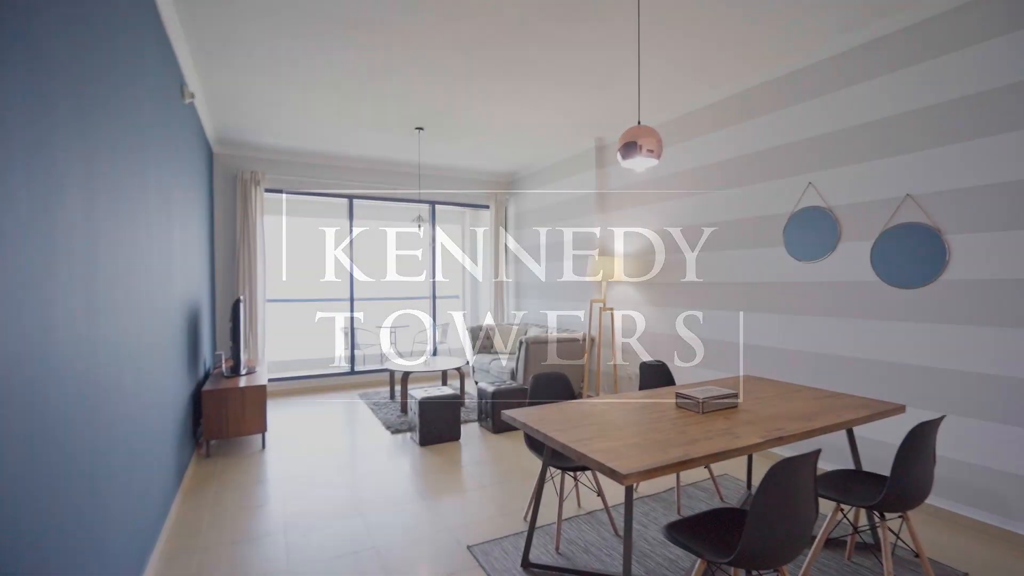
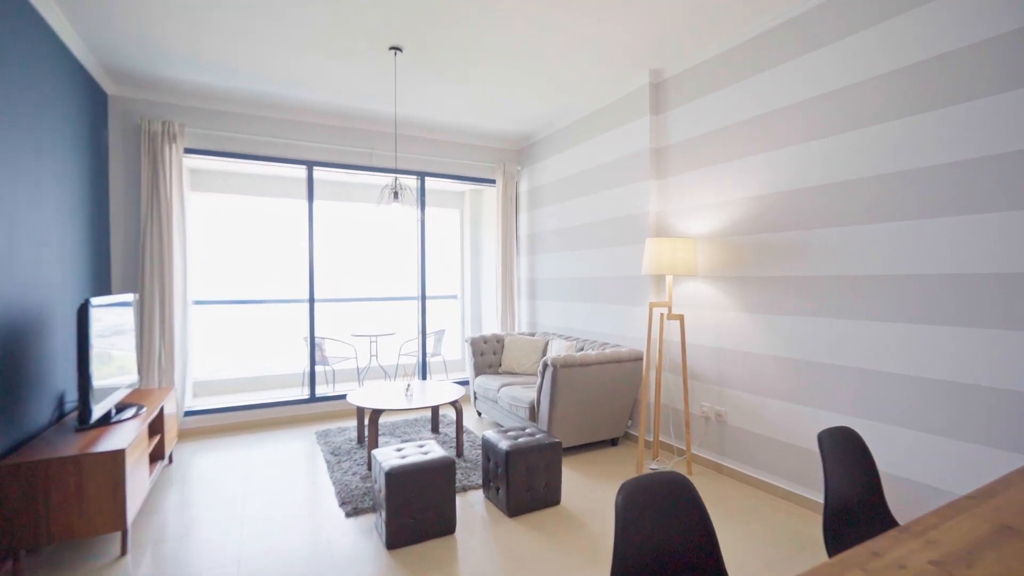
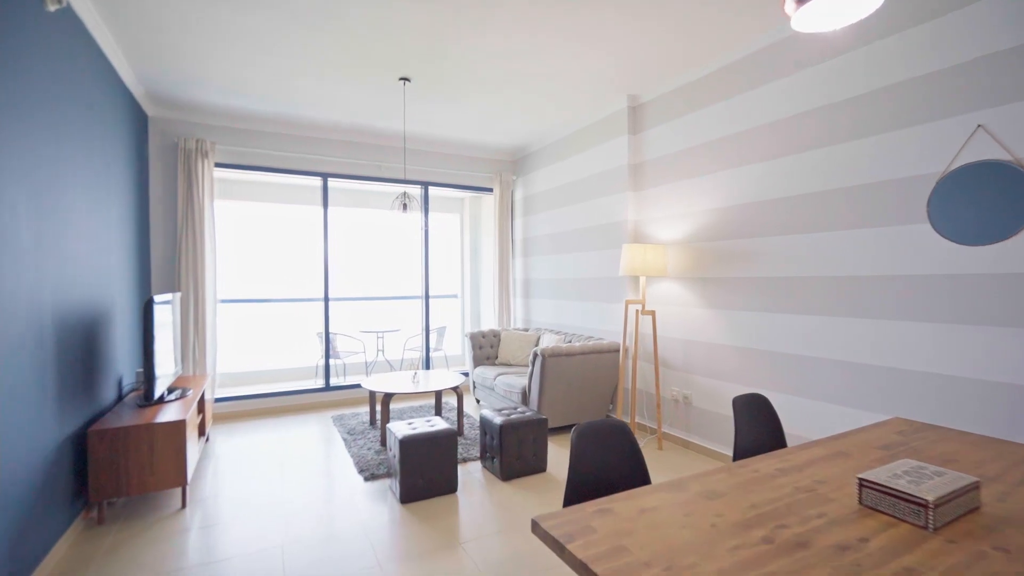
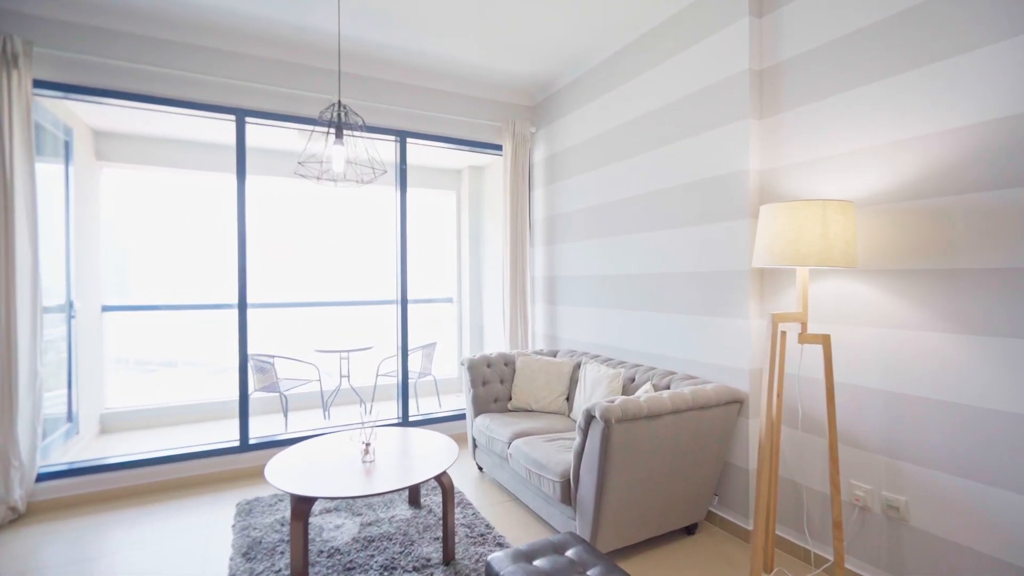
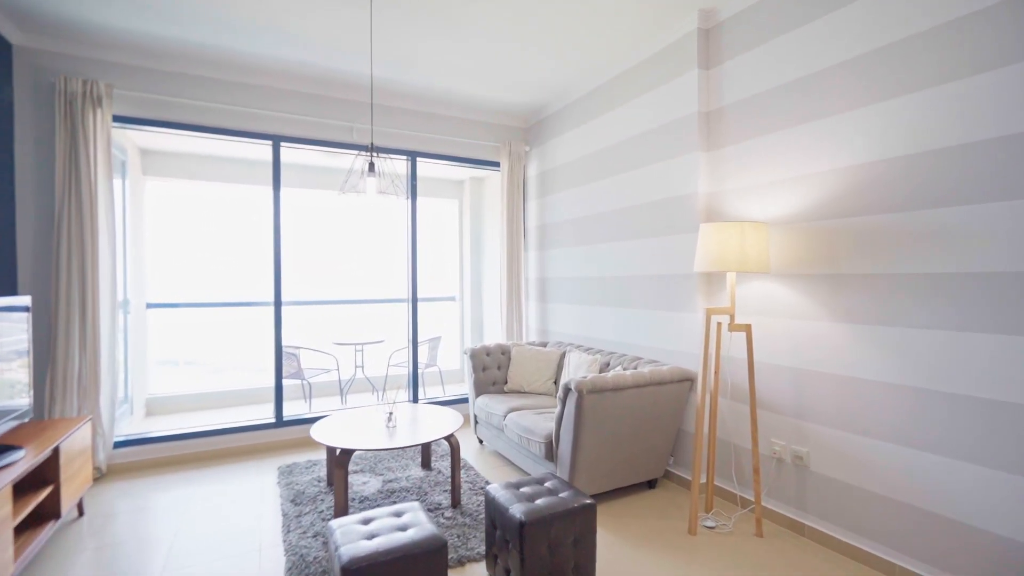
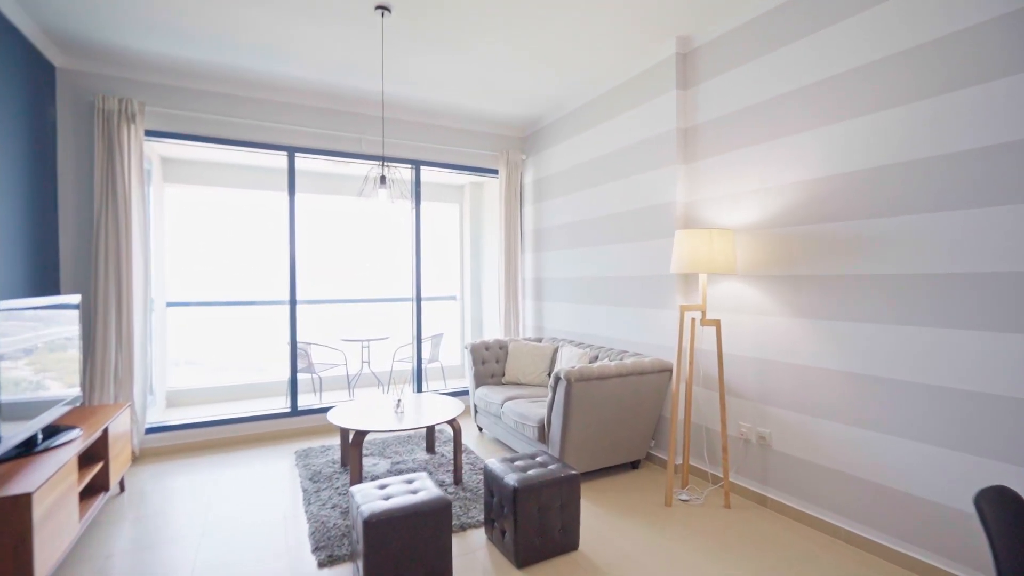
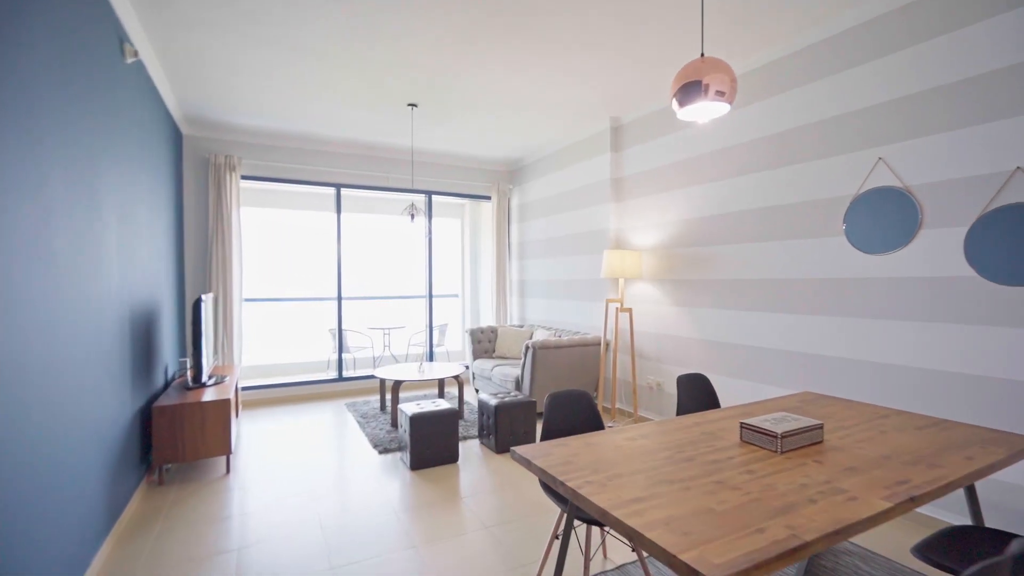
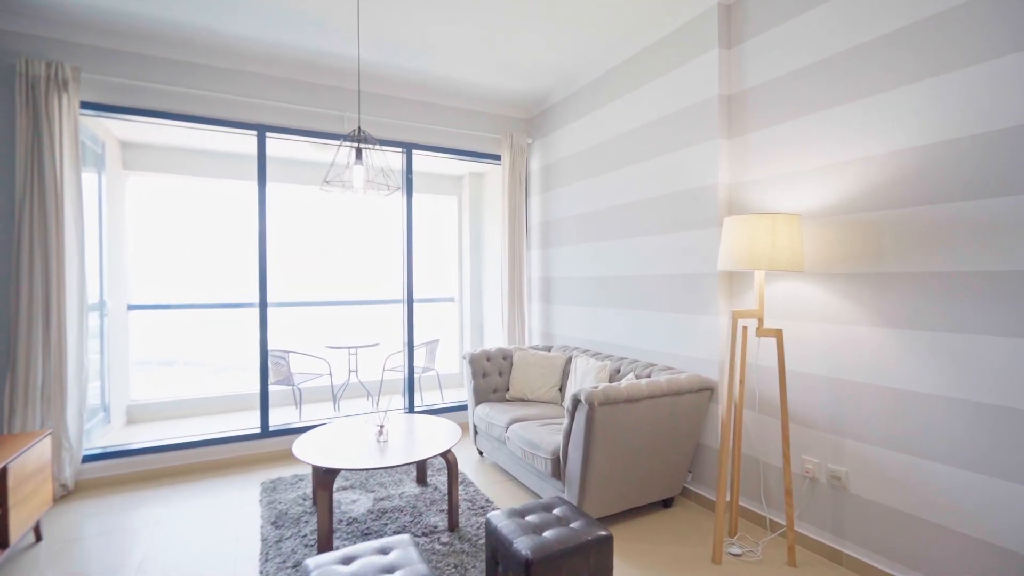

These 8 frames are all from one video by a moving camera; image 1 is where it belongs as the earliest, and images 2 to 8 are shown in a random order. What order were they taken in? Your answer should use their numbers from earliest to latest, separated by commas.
7, 3, 2, 6, 5, 8, 4
